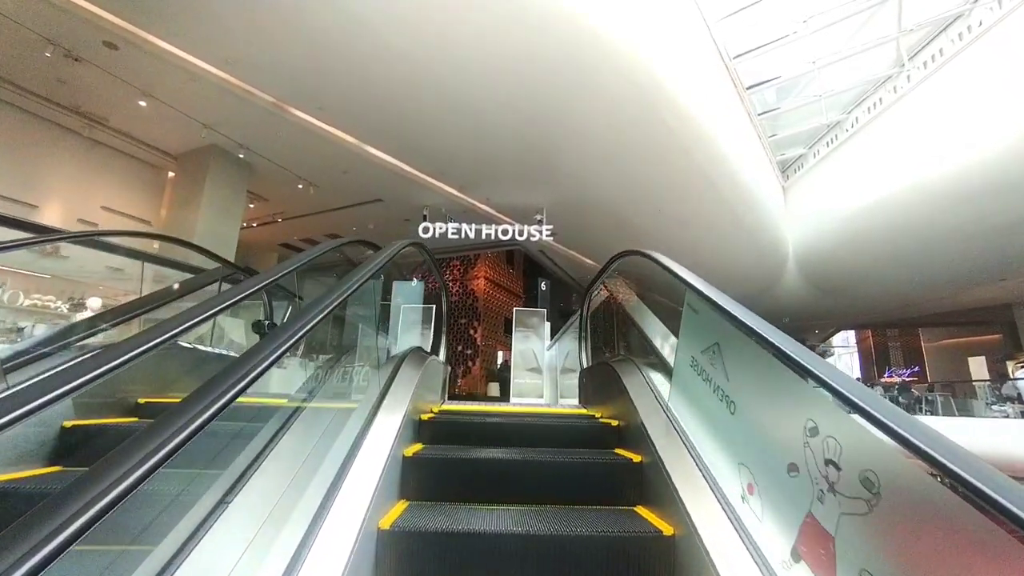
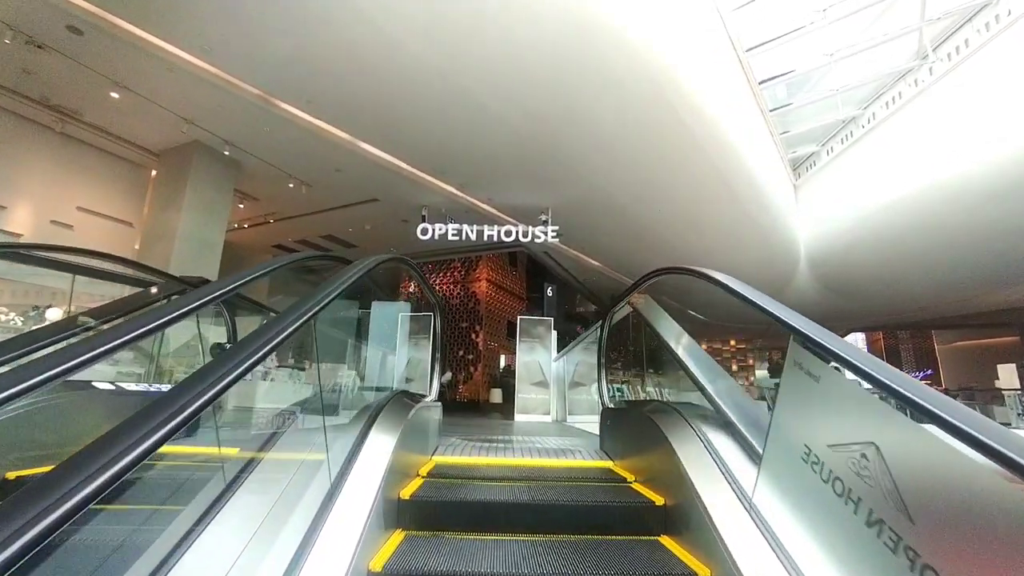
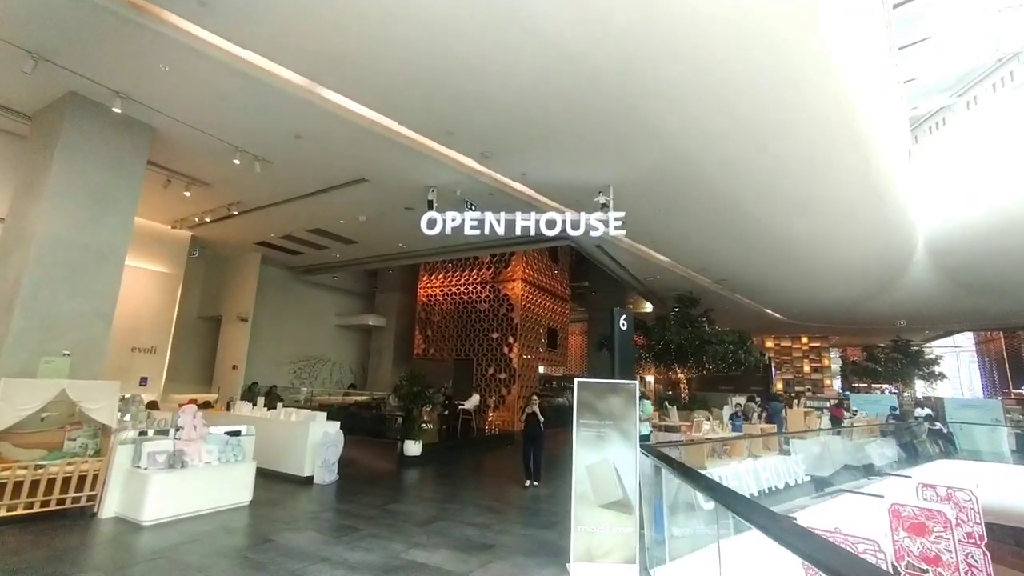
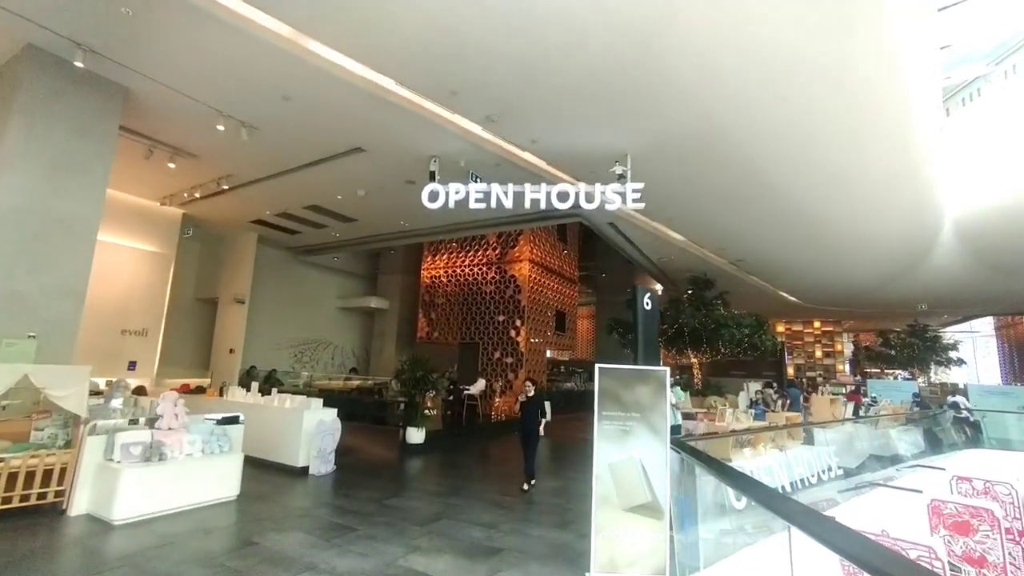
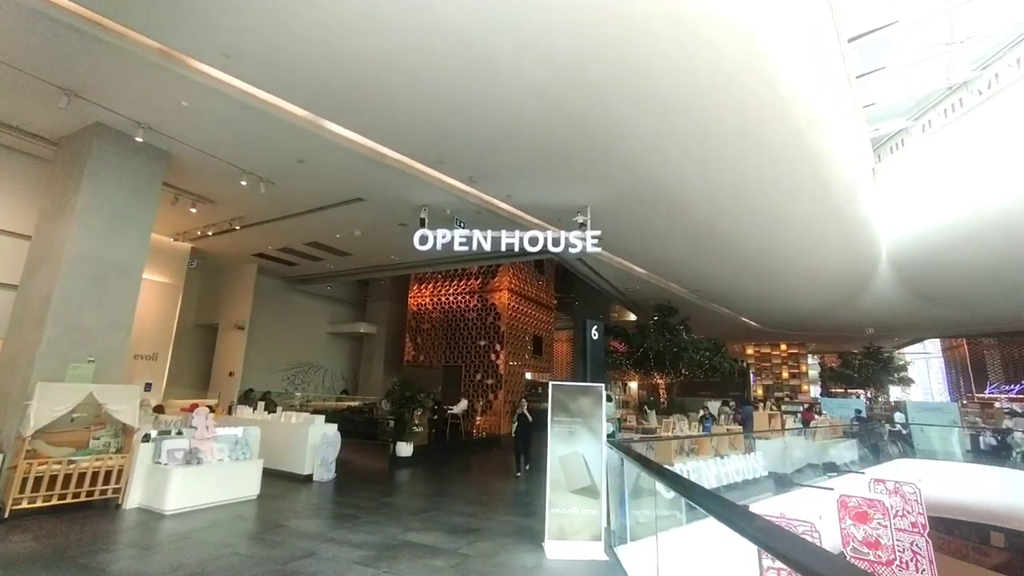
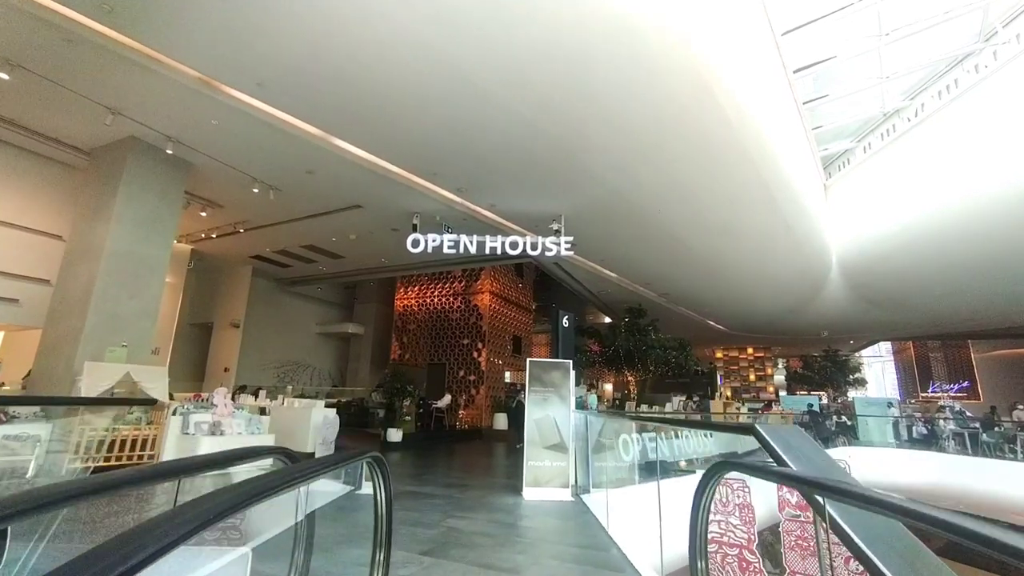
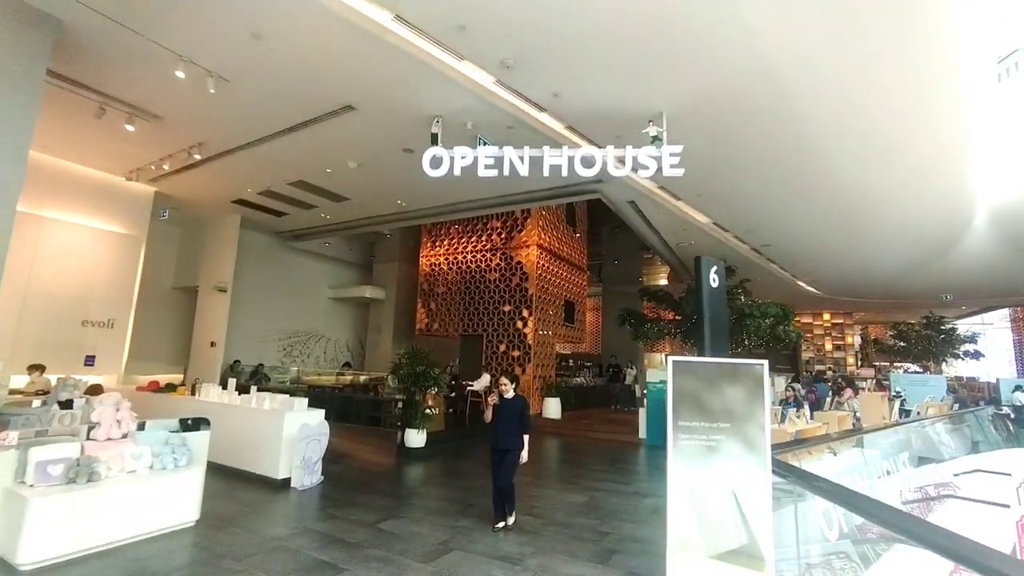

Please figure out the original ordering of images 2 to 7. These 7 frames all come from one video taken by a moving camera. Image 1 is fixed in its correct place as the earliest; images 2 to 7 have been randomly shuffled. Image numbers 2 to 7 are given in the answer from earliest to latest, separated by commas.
2, 6, 5, 3, 4, 7
